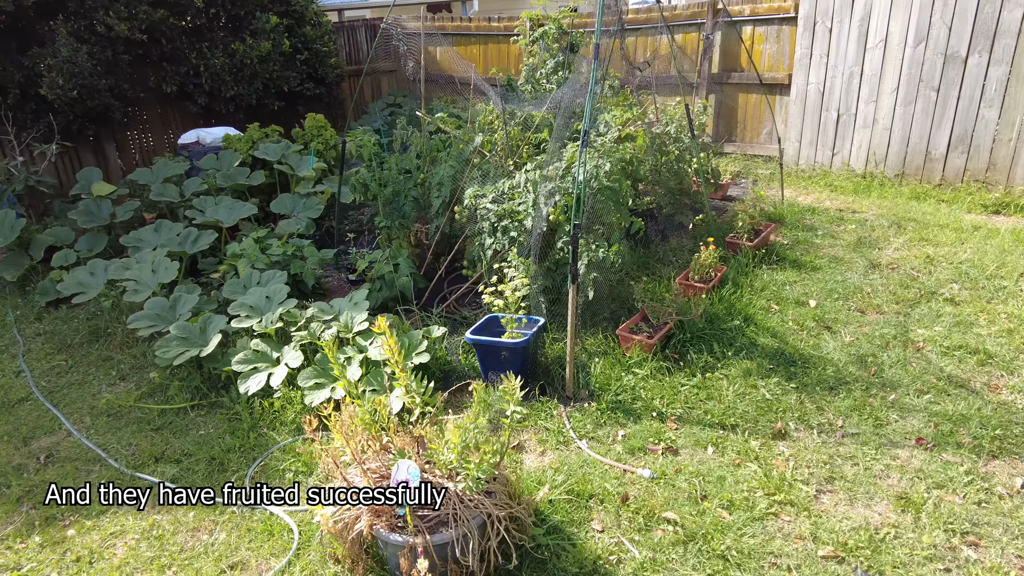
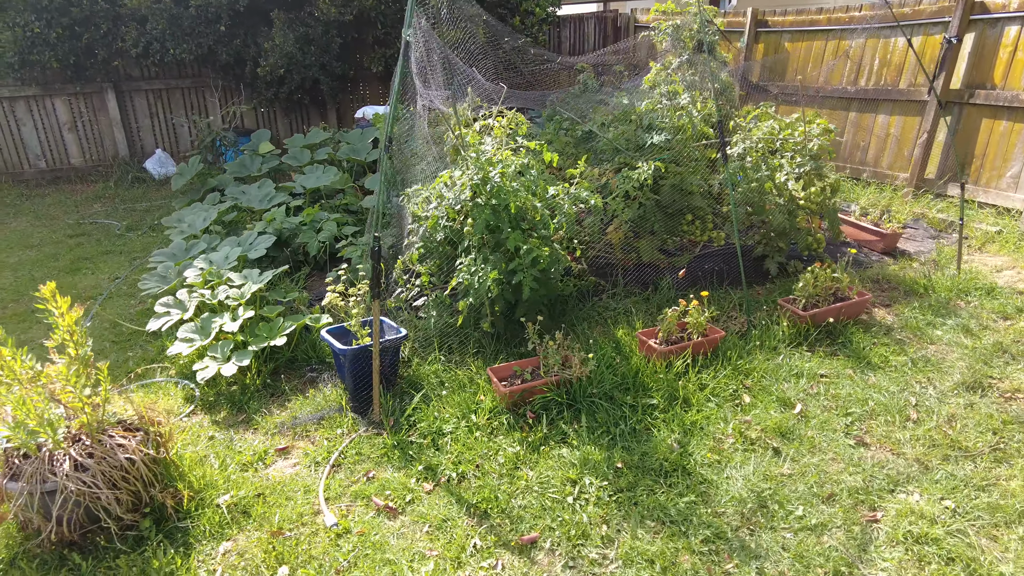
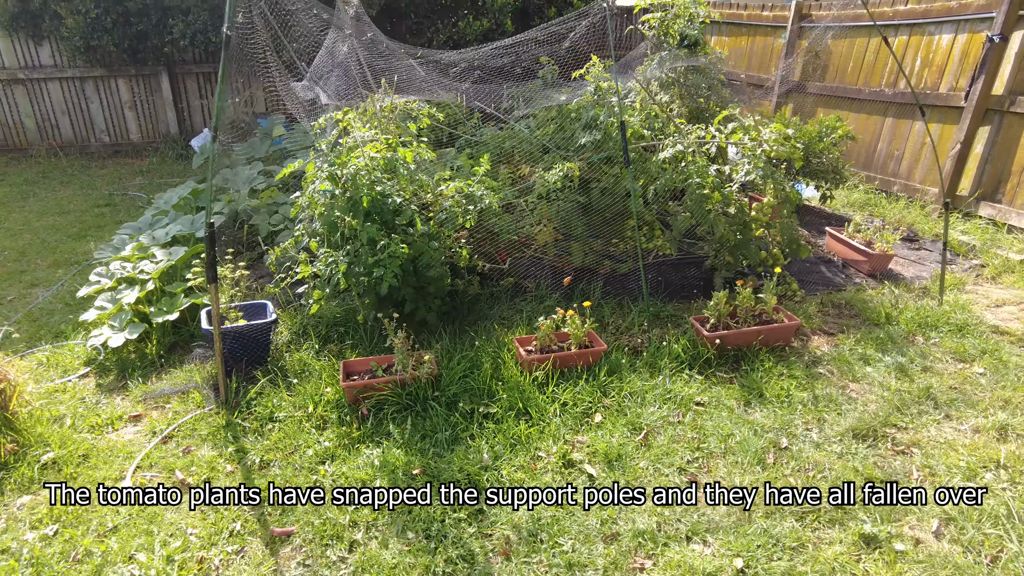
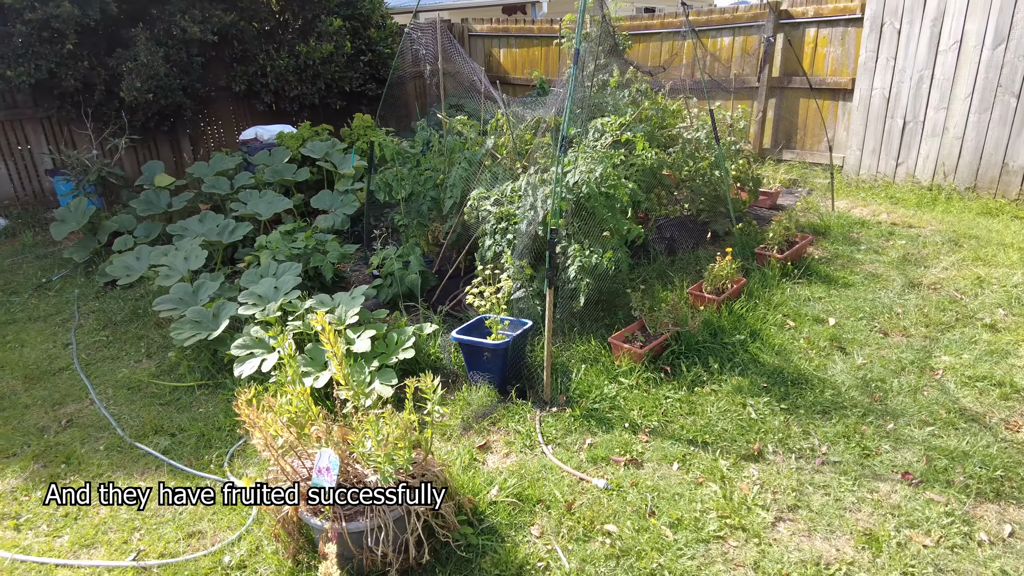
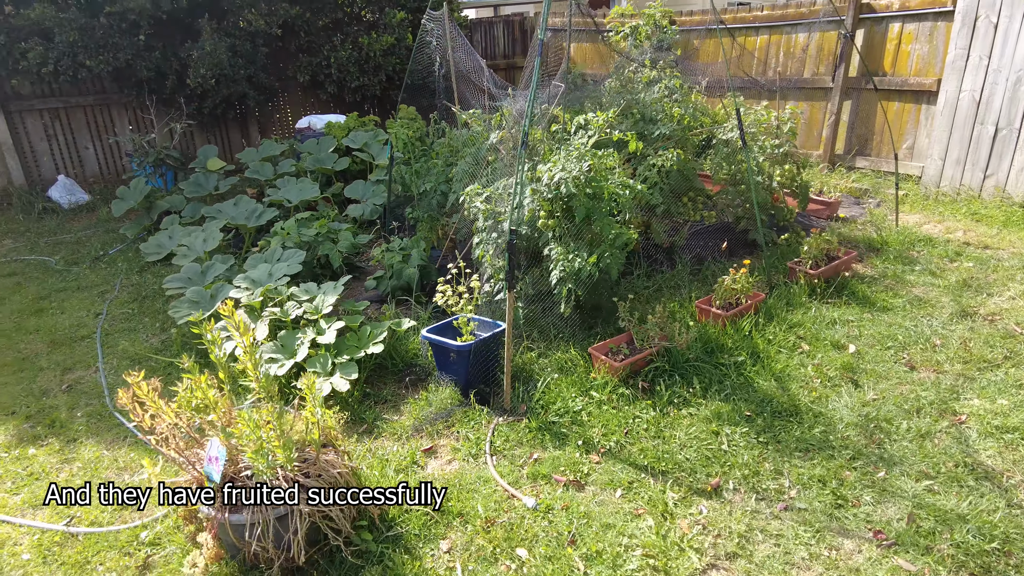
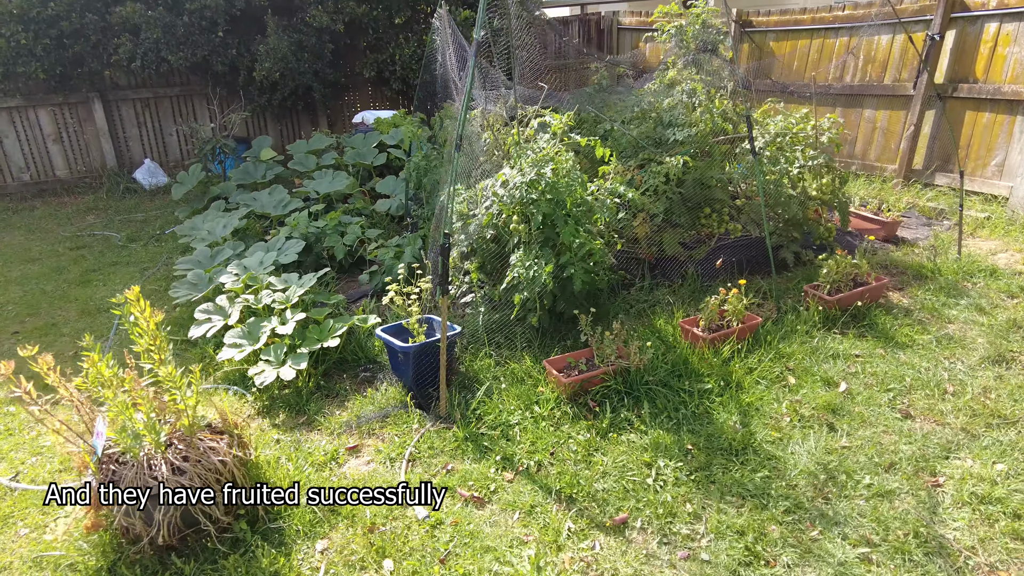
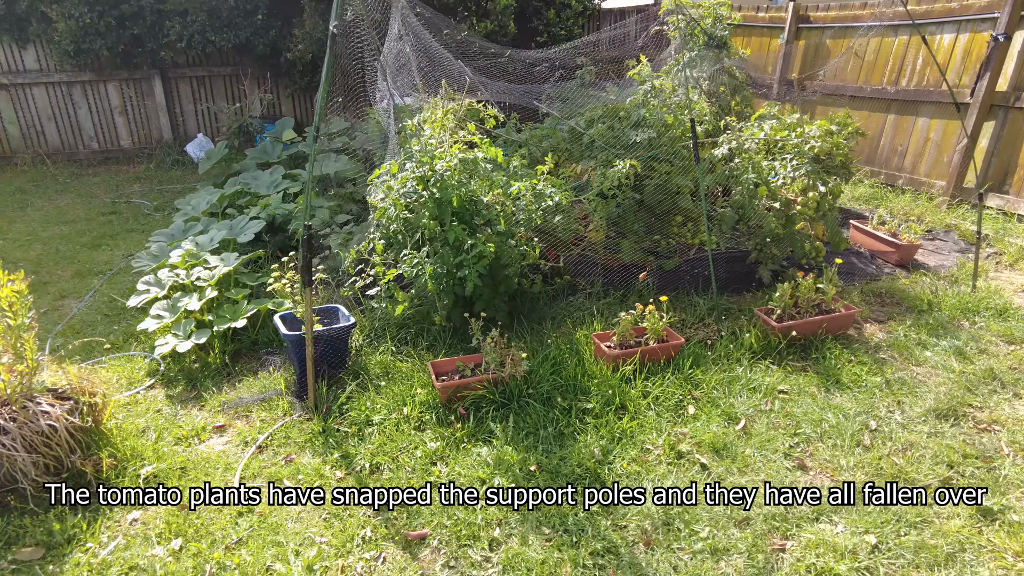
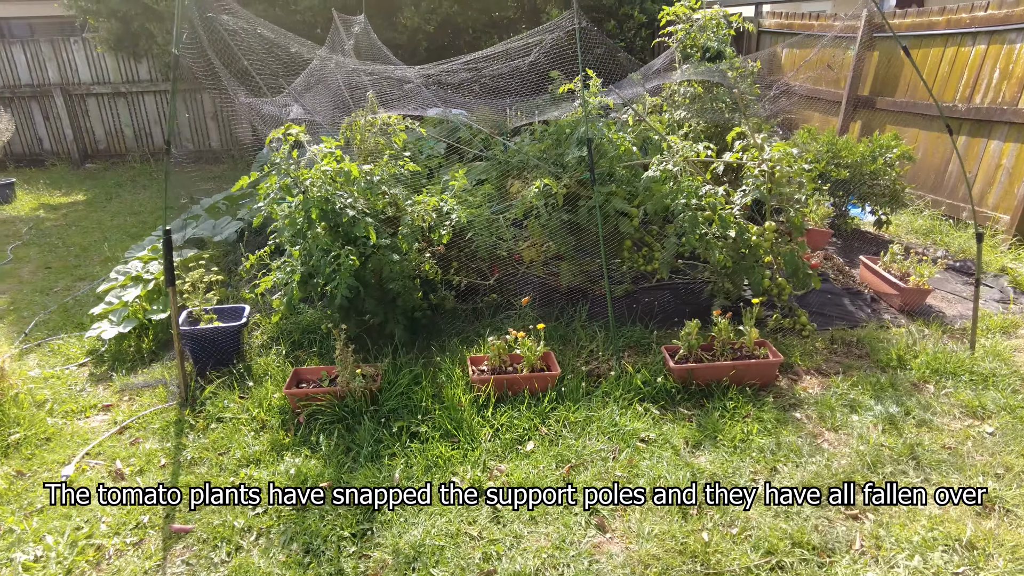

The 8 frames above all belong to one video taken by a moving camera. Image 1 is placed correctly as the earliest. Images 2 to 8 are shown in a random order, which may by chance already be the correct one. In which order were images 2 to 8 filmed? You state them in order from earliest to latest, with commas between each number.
4, 5, 6, 2, 7, 3, 8
